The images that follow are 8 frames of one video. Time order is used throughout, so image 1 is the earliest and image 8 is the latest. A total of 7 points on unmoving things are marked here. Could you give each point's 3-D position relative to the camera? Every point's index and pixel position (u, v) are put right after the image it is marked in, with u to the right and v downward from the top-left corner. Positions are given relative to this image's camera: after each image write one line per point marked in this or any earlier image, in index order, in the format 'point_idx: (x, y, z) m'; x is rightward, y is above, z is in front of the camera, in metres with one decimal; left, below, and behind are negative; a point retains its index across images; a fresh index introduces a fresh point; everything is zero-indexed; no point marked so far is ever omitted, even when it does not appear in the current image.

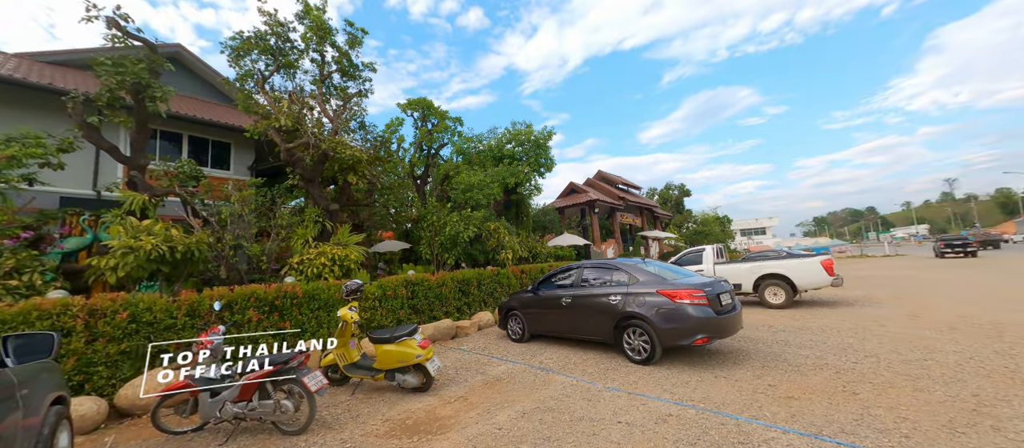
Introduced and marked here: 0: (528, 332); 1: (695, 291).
0: (+0.3, -2.1, +7.0) m
1: (+2.5, -0.9, +4.9) m
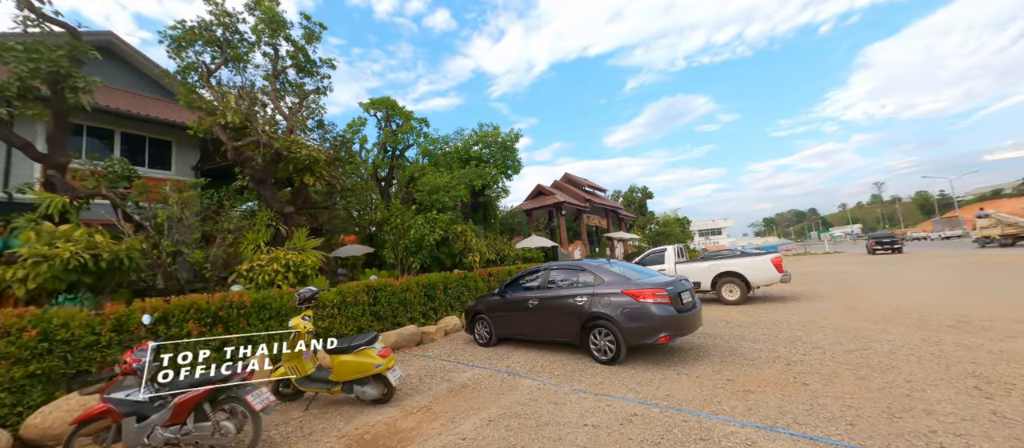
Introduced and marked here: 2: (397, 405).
0: (-0.3, -2.1, +6.9) m
1: (+2.0, -0.9, +5.0) m
2: (-1.4, -2.2, +4.3) m
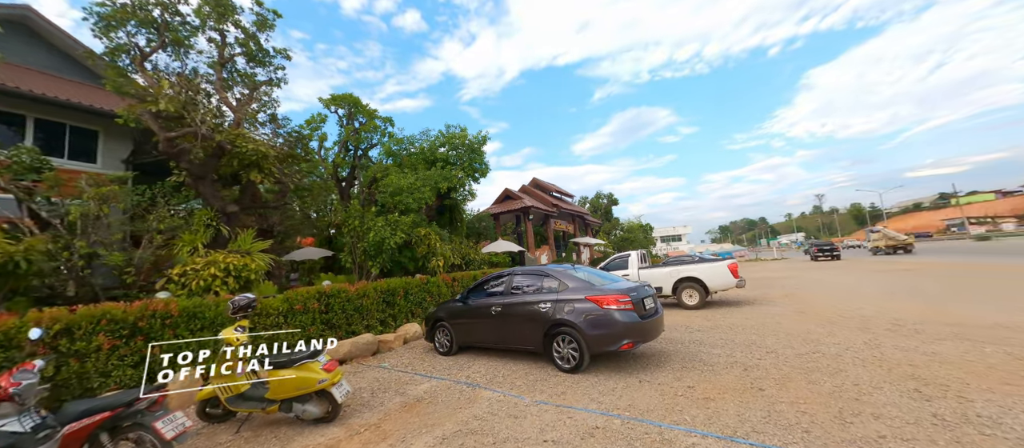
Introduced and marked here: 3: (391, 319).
0: (-1.0, -2.2, +6.6) m
1: (+1.5, -1.0, +5.0) m
2: (-1.9, -2.2, +3.9) m
3: (-2.9, -2.2, +8.4) m
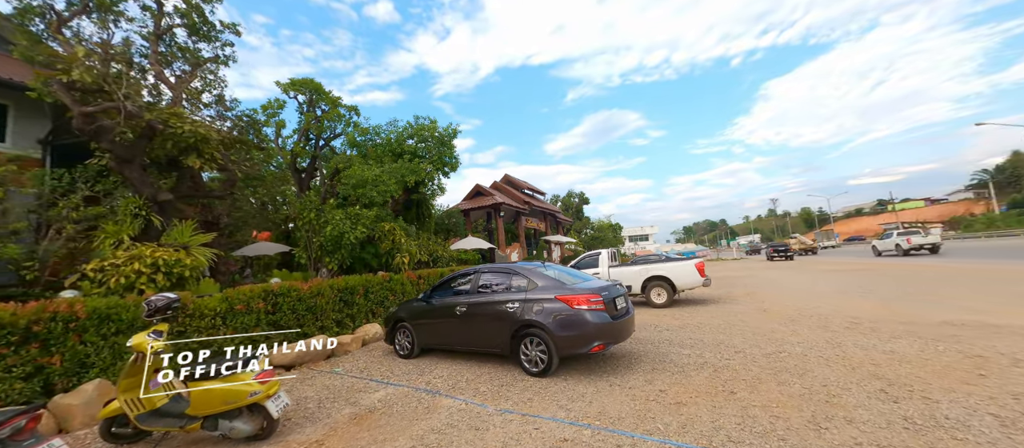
0: (-1.6, -2.1, +6.1) m
1: (+1.0, -0.9, +4.7) m
2: (-2.2, -2.1, +3.5) m
3: (-3.6, -2.1, +7.8) m
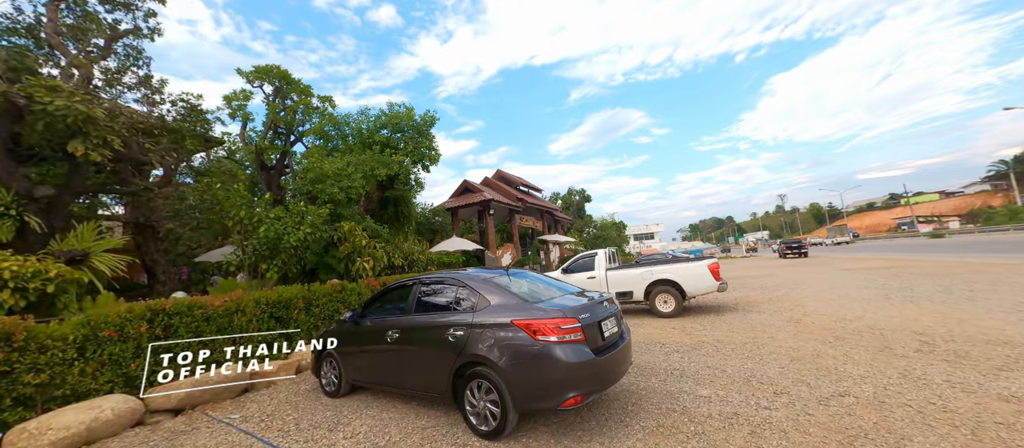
0: (-2.2, -2.1, +4.7) m
1: (+0.5, -0.9, +3.2) m
2: (-2.8, -2.1, +2.0) m
3: (-4.1, -2.1, +6.4) m
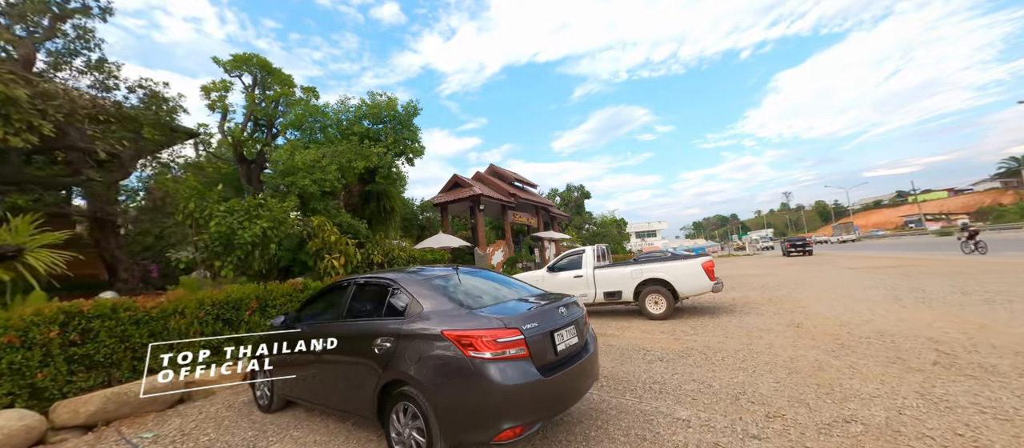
0: (-2.7, -2.0, +4.1) m
1: (-0.1, -0.8, +2.6) m
2: (-3.4, -2.0, +1.4) m
3: (-4.6, -1.9, +5.8) m
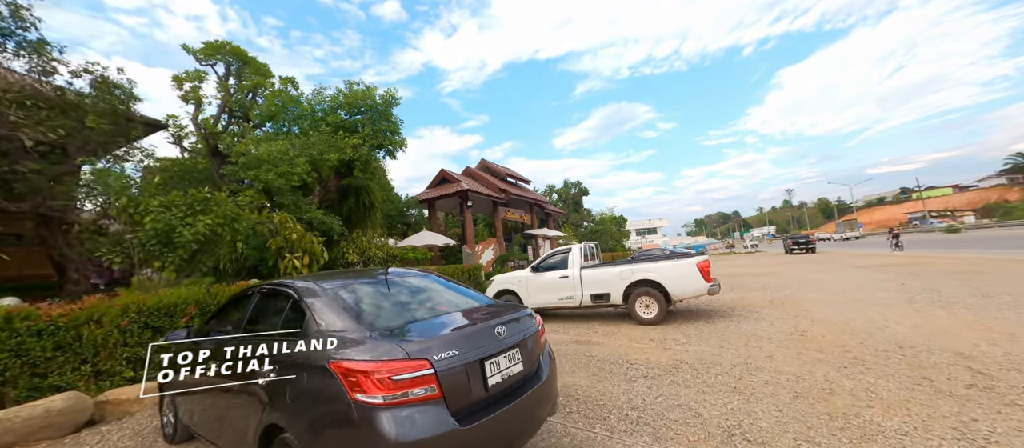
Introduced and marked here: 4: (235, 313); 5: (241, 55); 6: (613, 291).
0: (-3.1, -1.9, +3.4) m
1: (-0.5, -0.7, +1.9) m
2: (-3.8, -1.9, +0.8) m
3: (-5.1, -1.9, +5.2) m
4: (-2.5, -0.8, +3.3) m
5: (-9.9, +6.1, +13.2) m
6: (+2.2, -1.5, +7.9) m
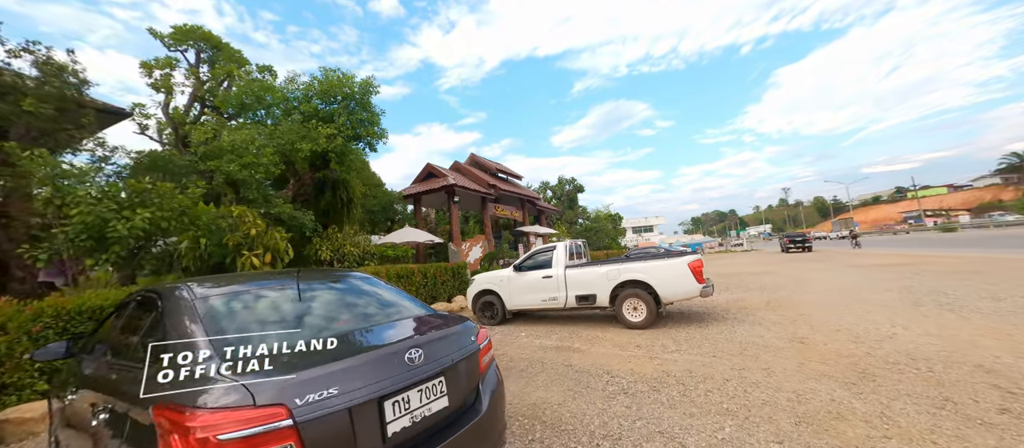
0: (-3.6, -1.8, +2.8) m
1: (-0.9, -0.7, +1.3) m
2: (-4.2, -1.9, +0.2) m
3: (-5.5, -1.8, +4.6) m
4: (-2.9, -0.7, +2.7) m
5: (-10.4, +6.3, +12.5) m
6: (+1.8, -1.4, +7.3) m
